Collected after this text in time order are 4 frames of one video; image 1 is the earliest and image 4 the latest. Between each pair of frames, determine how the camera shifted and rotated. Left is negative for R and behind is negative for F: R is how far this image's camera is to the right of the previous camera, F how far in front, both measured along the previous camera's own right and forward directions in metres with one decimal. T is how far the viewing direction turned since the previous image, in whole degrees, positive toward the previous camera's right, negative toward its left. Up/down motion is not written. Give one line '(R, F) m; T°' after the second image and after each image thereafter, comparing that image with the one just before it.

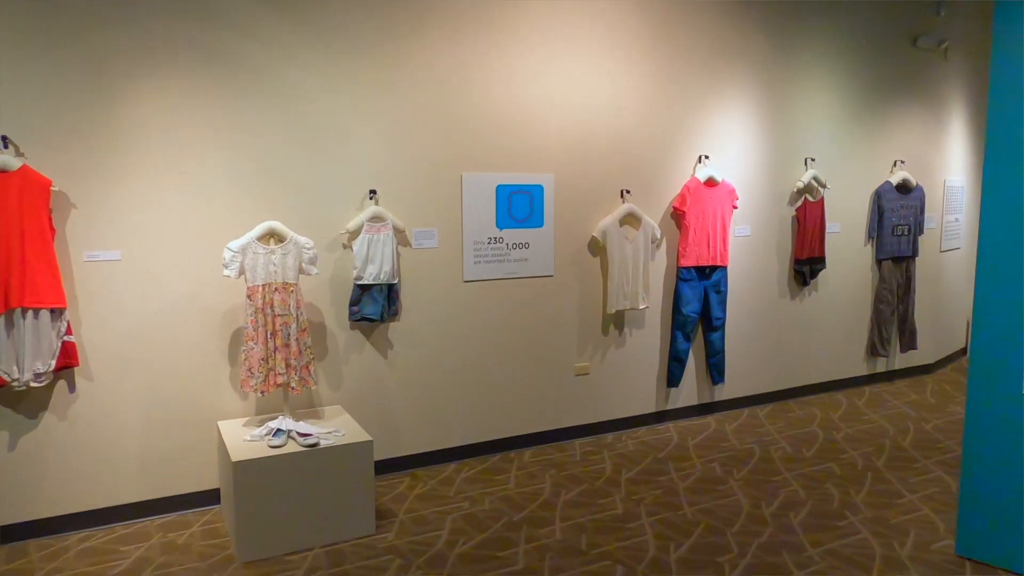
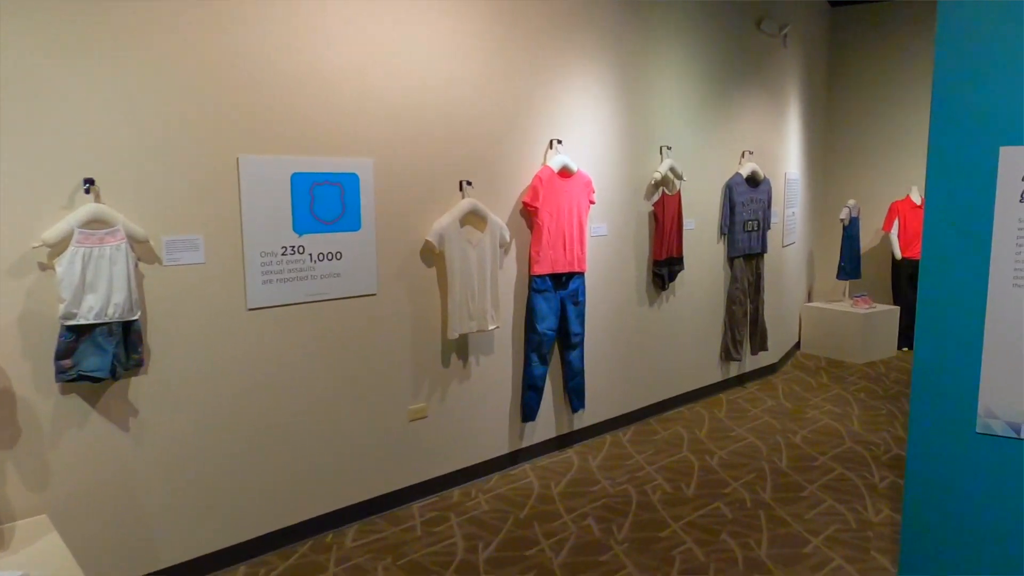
(0.0, +1.1) m; +16°
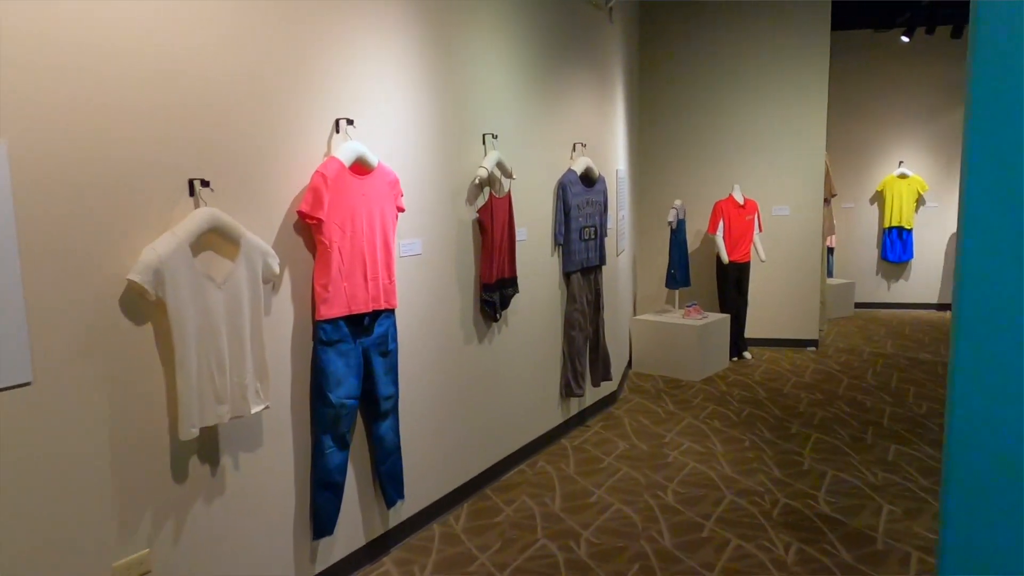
(0.0, +1.2) m; +18°
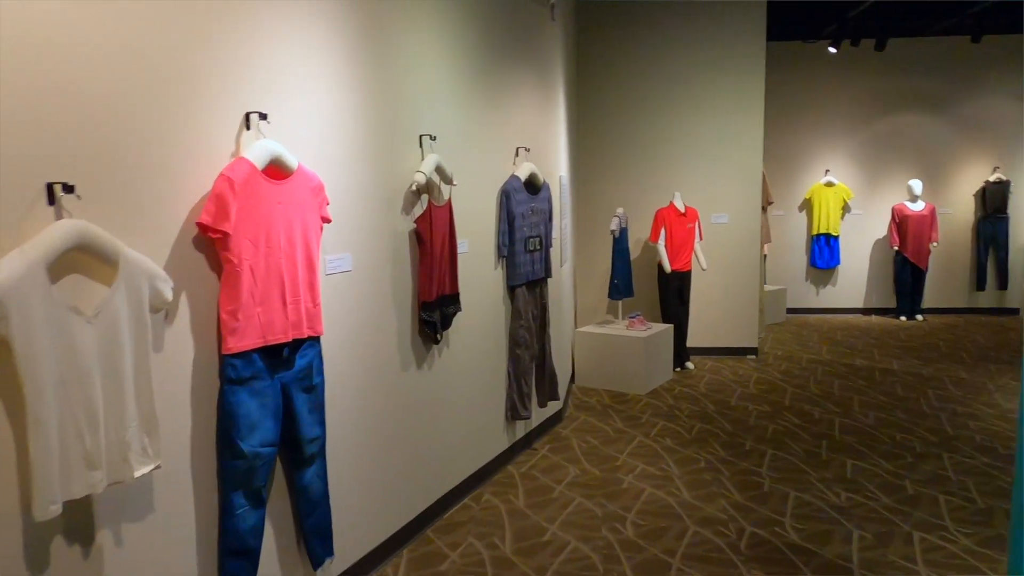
(-0.1, +0.4) m; +7°
